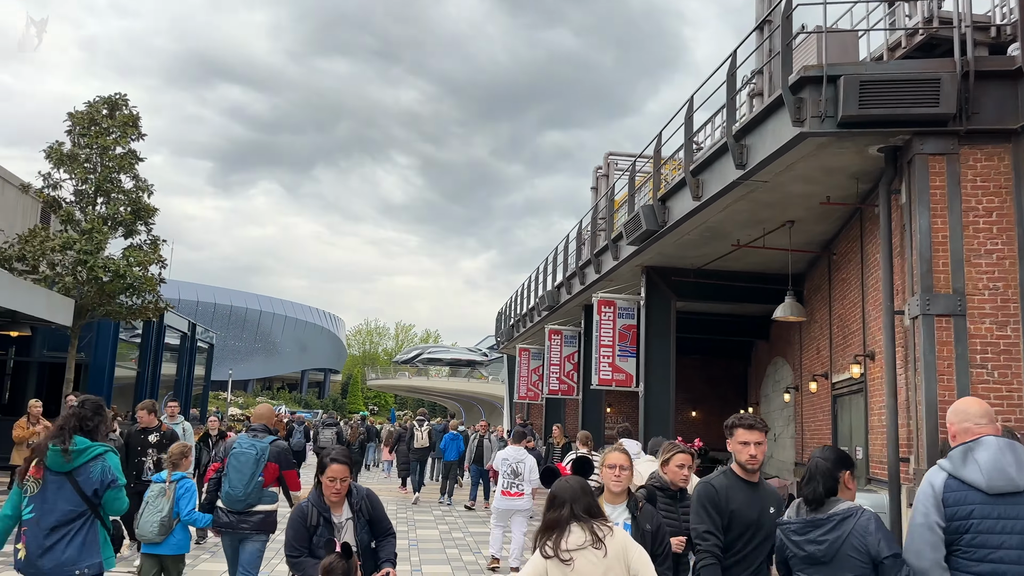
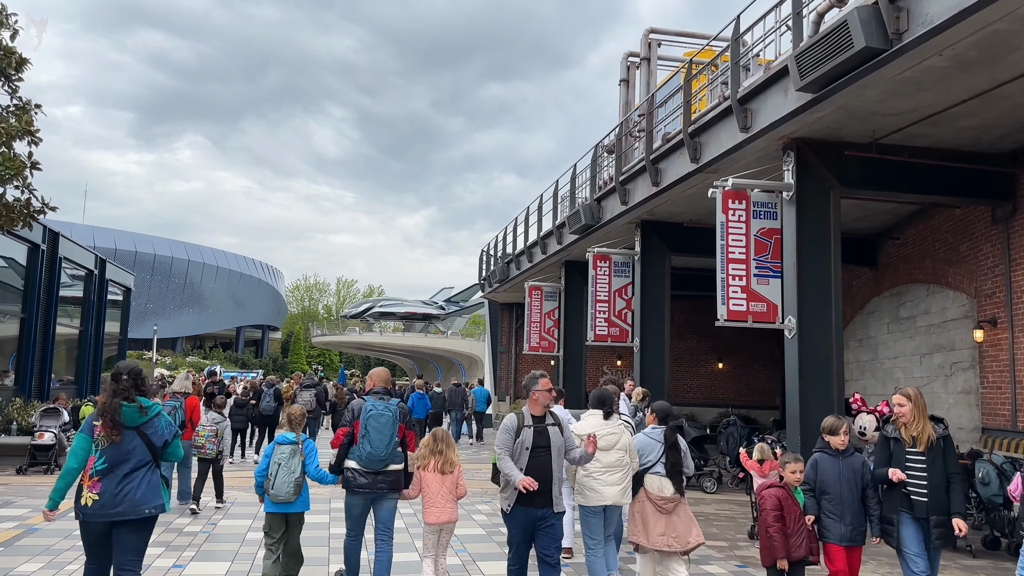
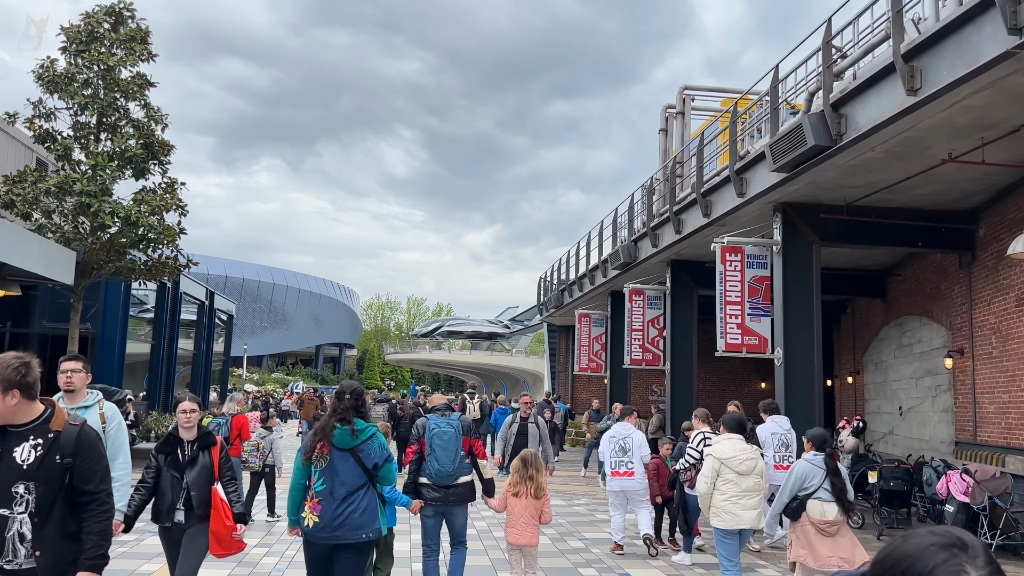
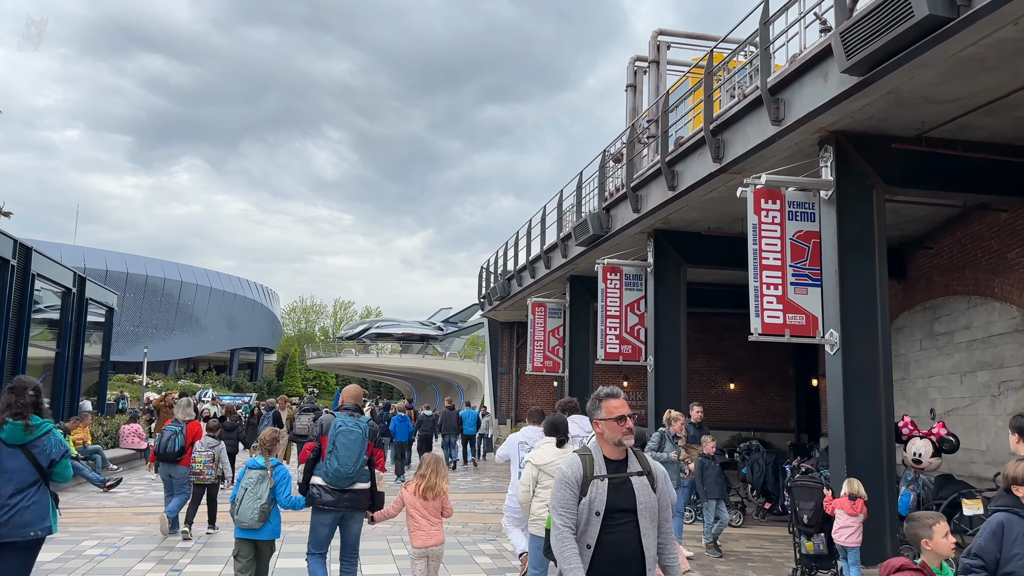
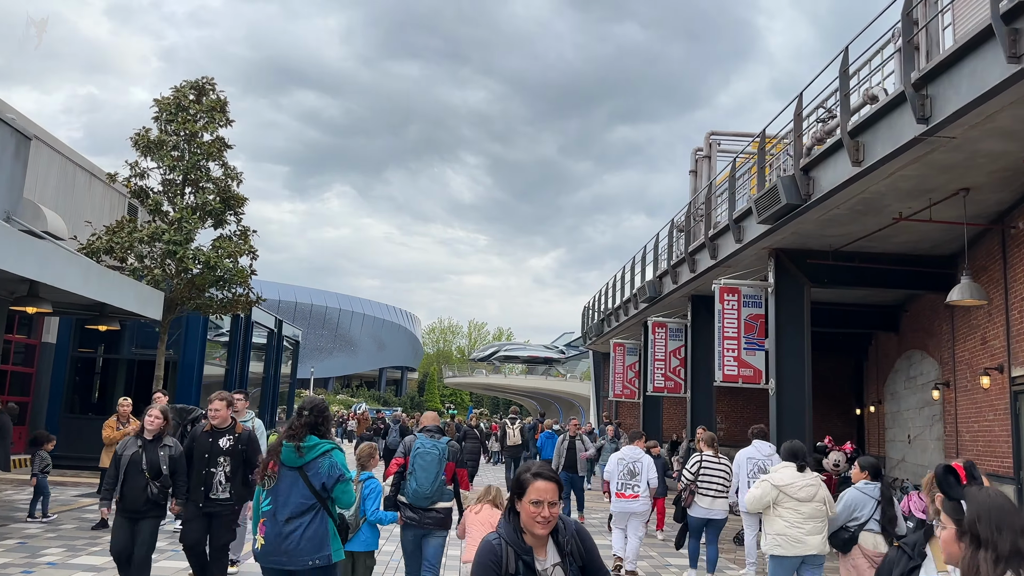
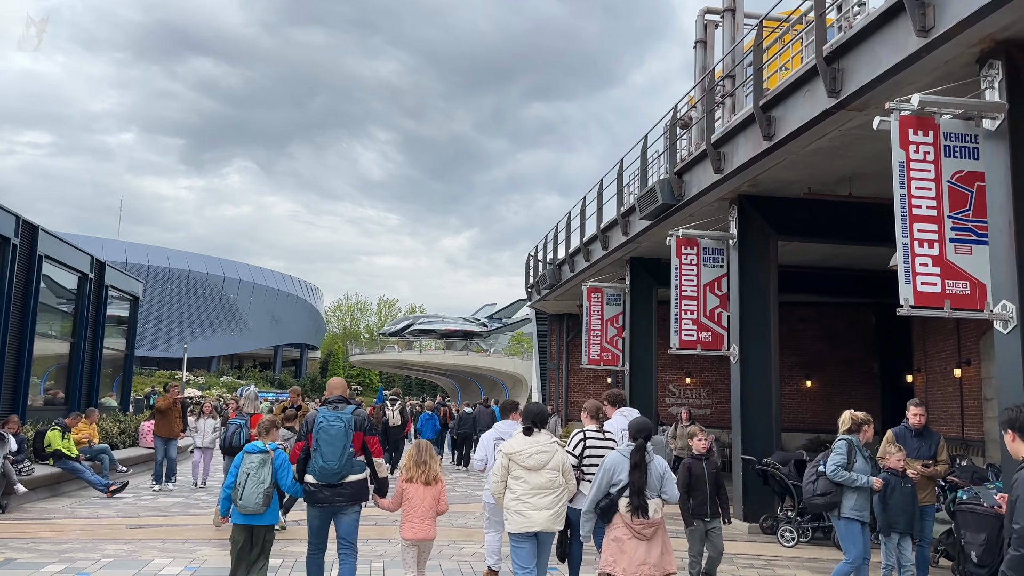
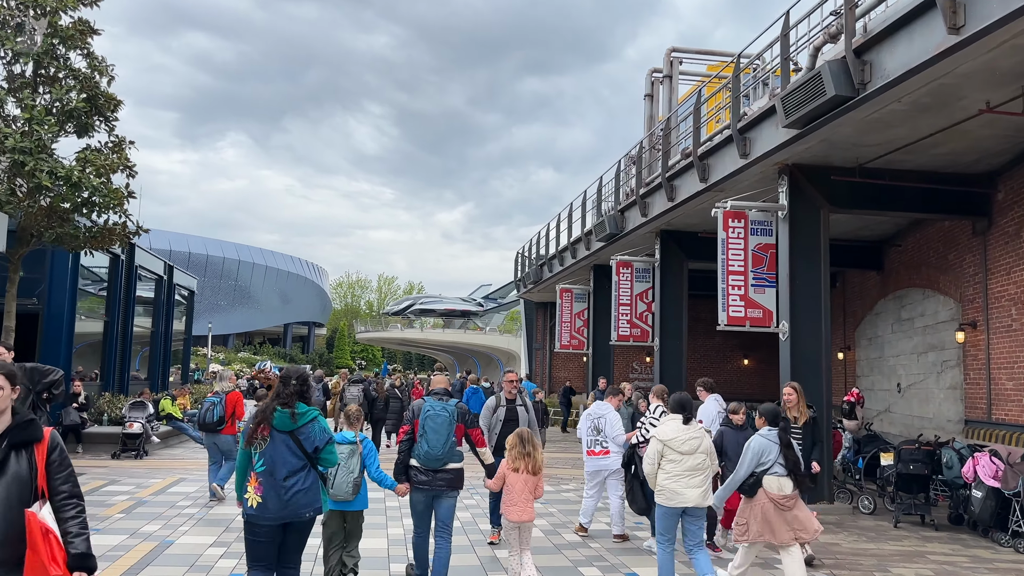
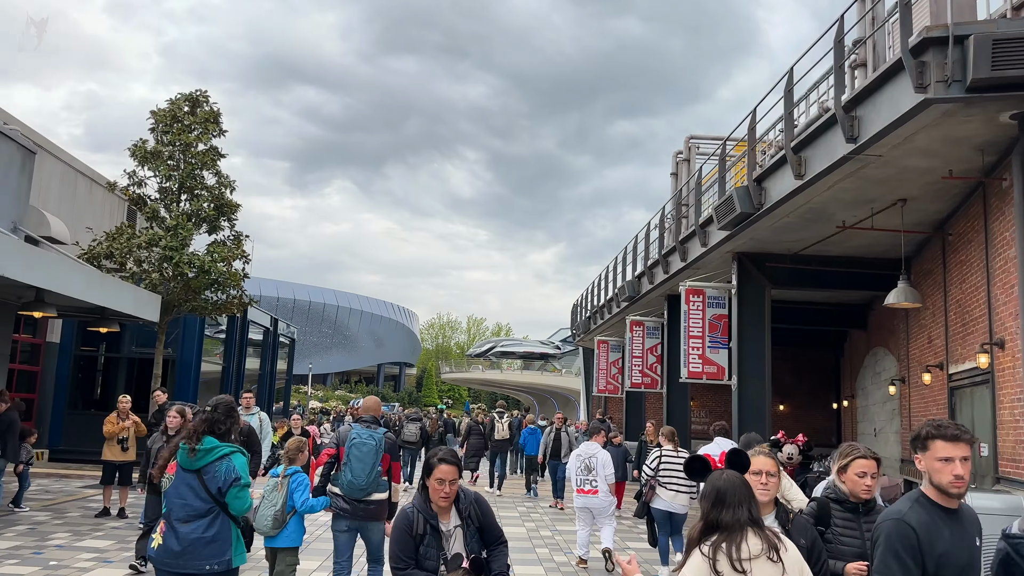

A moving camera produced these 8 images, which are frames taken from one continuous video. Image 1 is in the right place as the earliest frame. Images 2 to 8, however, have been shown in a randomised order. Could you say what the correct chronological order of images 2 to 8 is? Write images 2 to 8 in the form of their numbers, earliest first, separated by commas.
8, 5, 3, 7, 2, 4, 6
